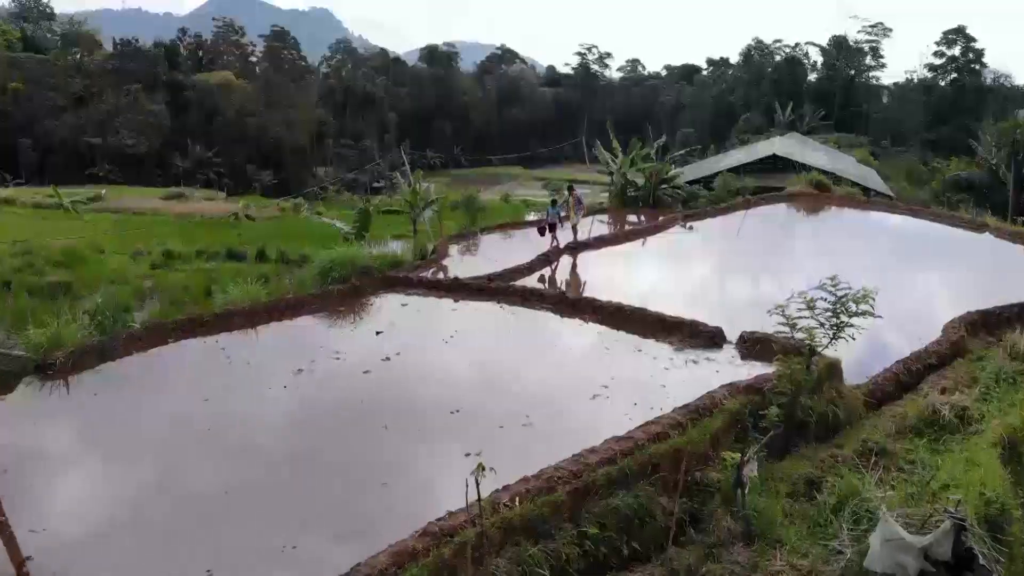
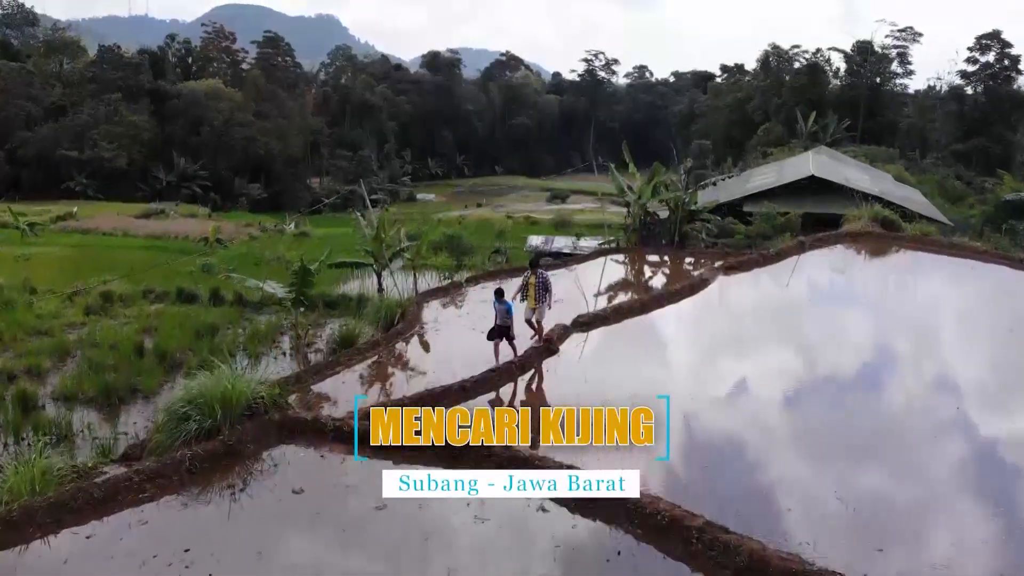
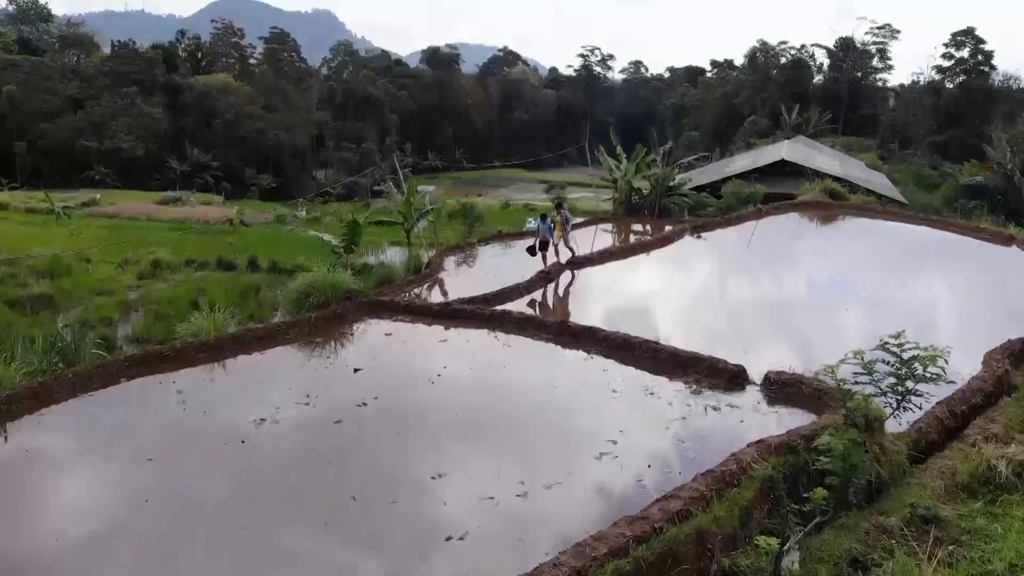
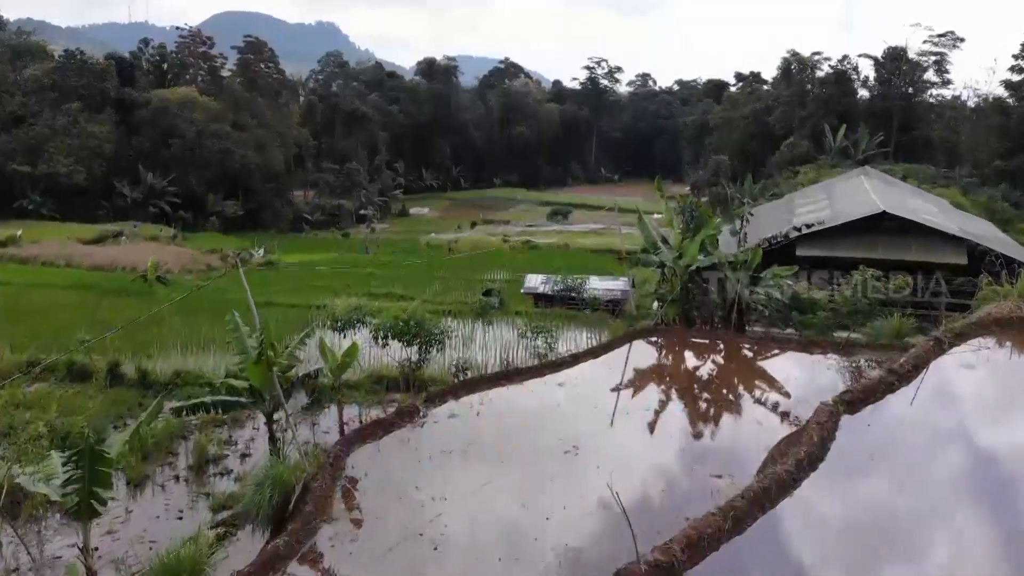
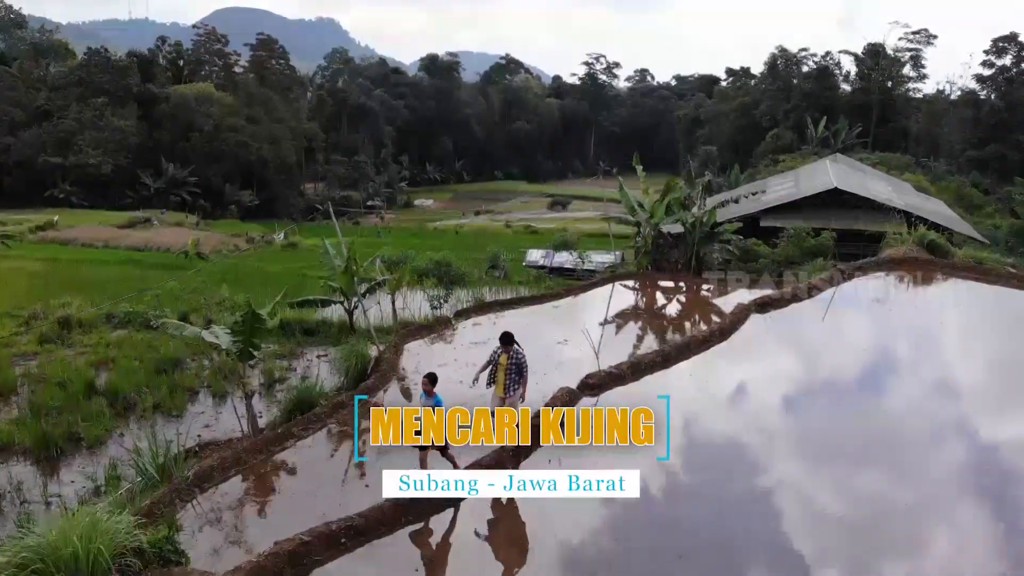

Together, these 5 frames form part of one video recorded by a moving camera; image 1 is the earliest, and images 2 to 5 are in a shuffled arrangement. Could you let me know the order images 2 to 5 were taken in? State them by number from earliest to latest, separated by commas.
3, 2, 5, 4
